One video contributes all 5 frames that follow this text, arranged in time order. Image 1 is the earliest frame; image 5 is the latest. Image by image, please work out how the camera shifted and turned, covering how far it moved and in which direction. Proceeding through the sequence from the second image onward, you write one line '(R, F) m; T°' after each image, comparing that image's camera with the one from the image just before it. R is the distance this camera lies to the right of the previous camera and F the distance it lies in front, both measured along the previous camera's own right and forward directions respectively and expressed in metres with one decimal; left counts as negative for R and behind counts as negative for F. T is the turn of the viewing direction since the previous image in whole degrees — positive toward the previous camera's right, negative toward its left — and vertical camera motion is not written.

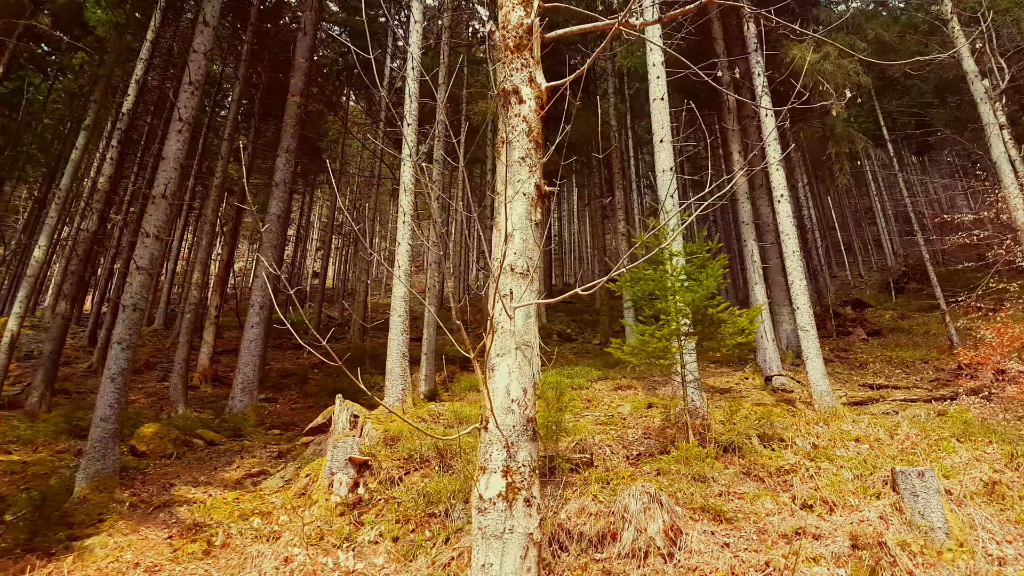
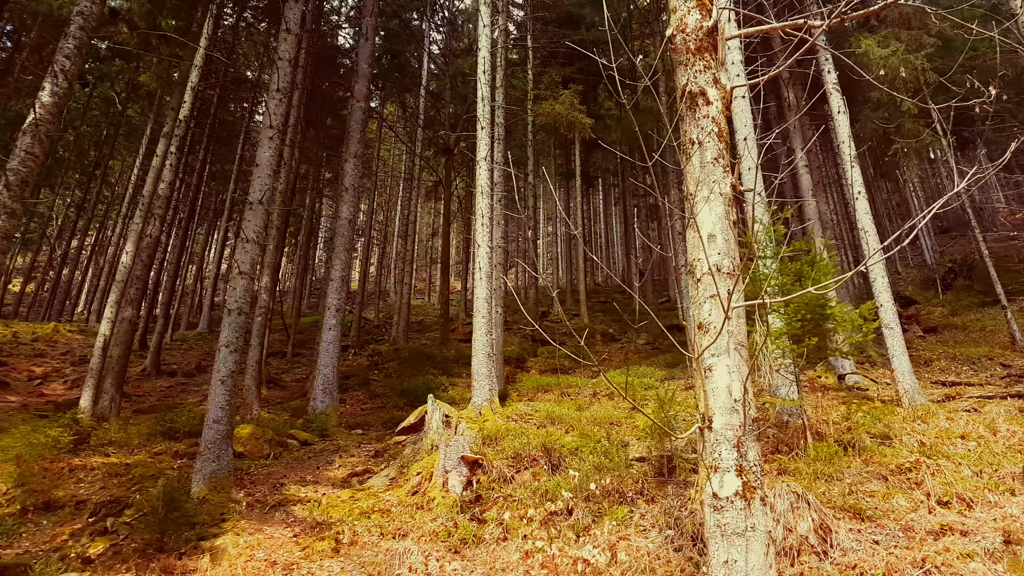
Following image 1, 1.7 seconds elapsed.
(-0.8, -0.1) m; -1°
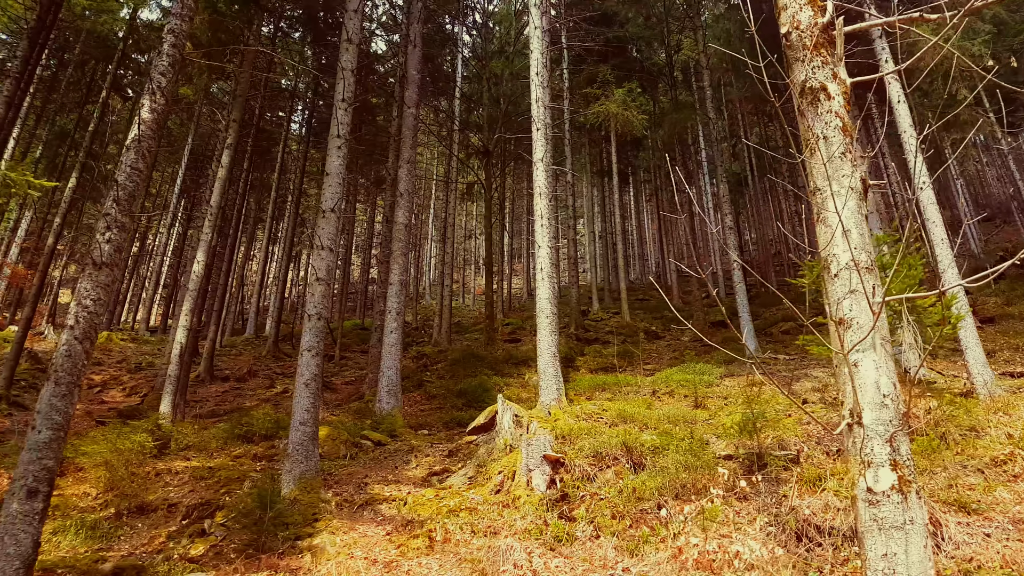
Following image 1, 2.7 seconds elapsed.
(-0.5, -0.1) m; -2°
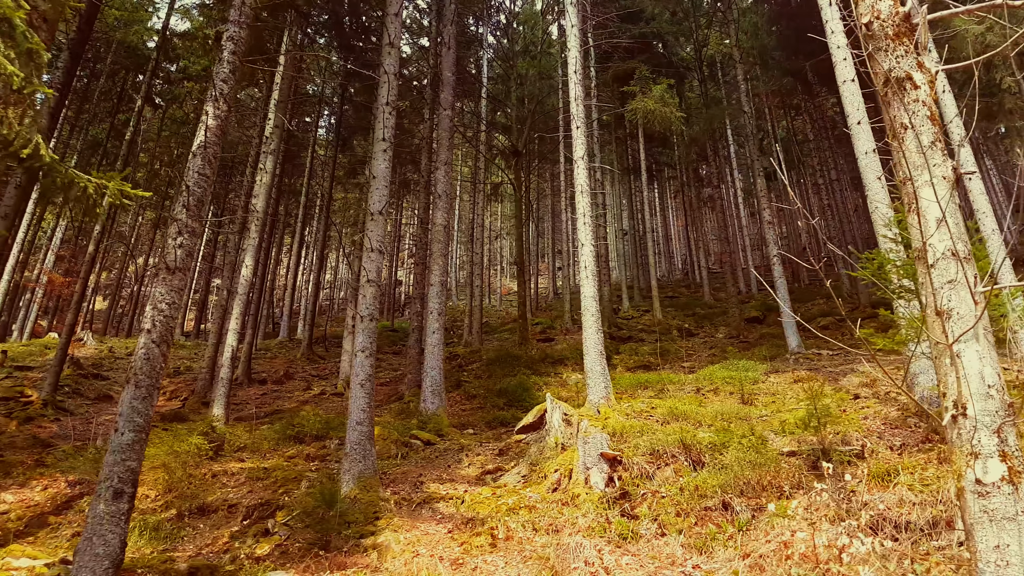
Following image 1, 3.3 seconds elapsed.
(-0.3, 0.0) m; -2°
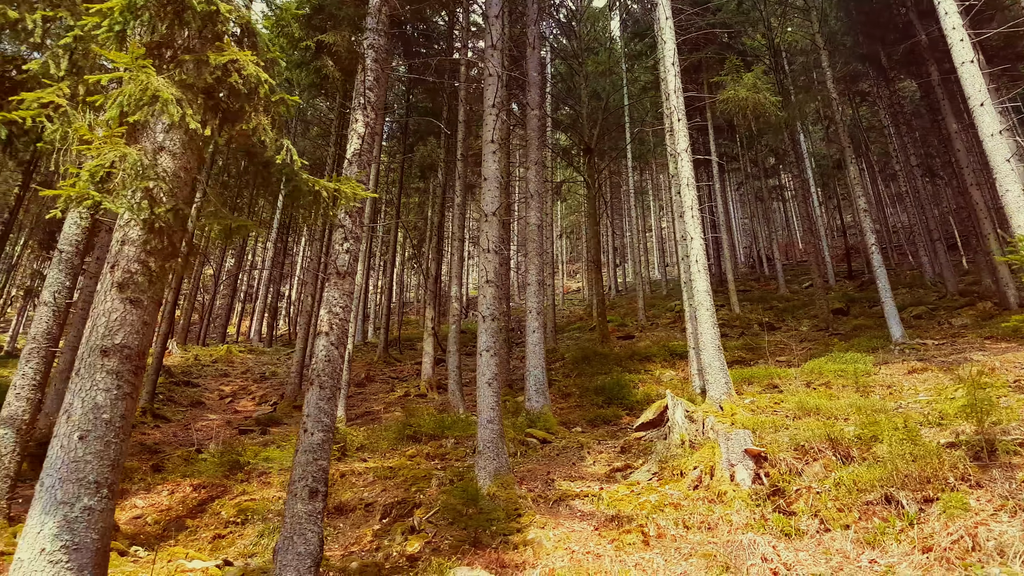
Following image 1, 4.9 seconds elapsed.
(-0.8, 0.0) m; -4°
